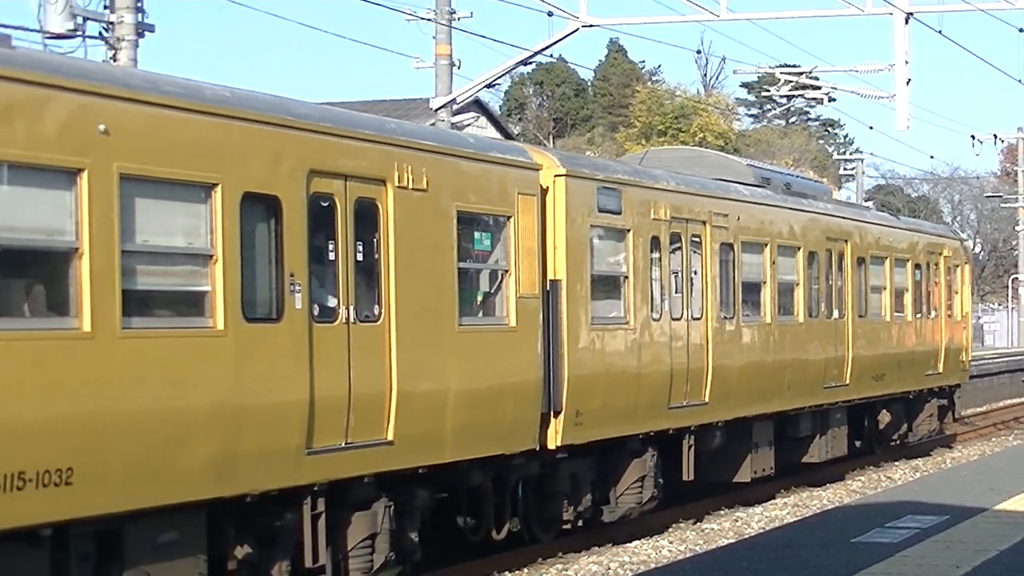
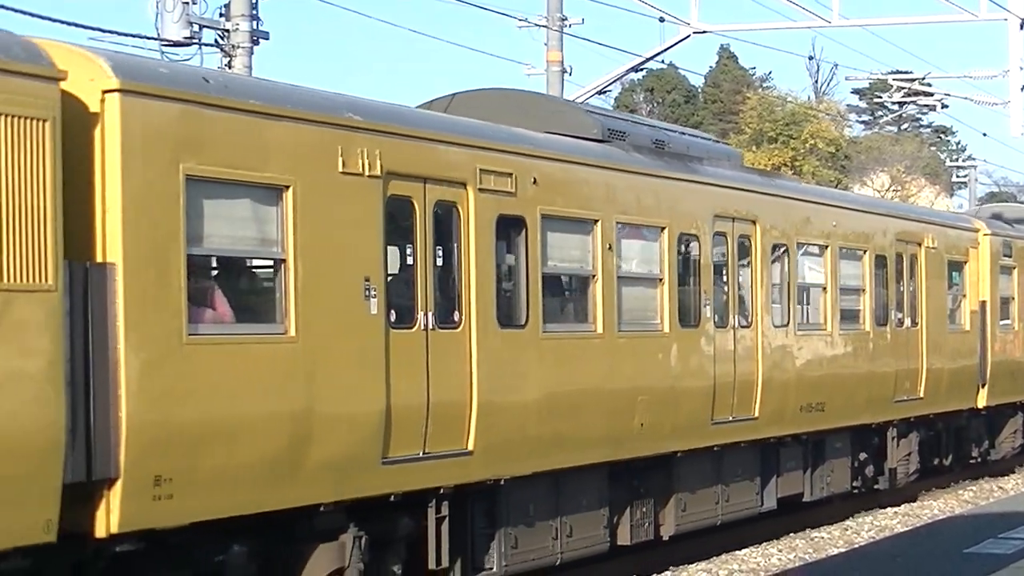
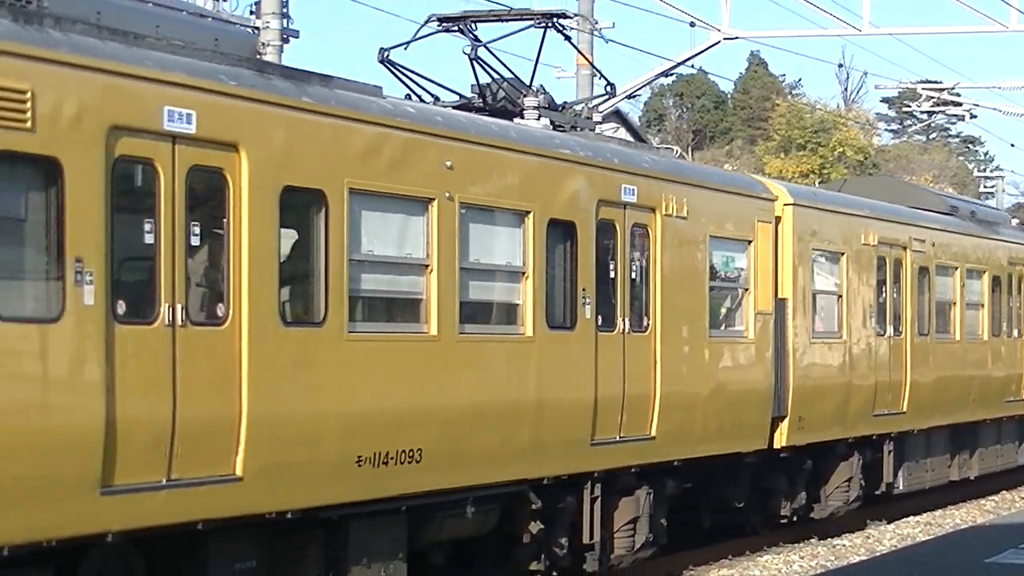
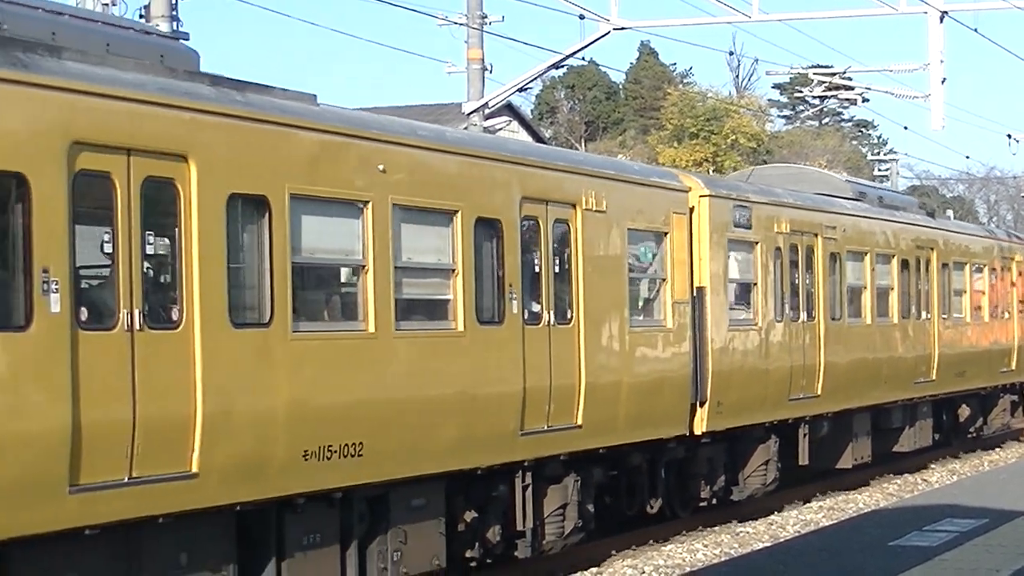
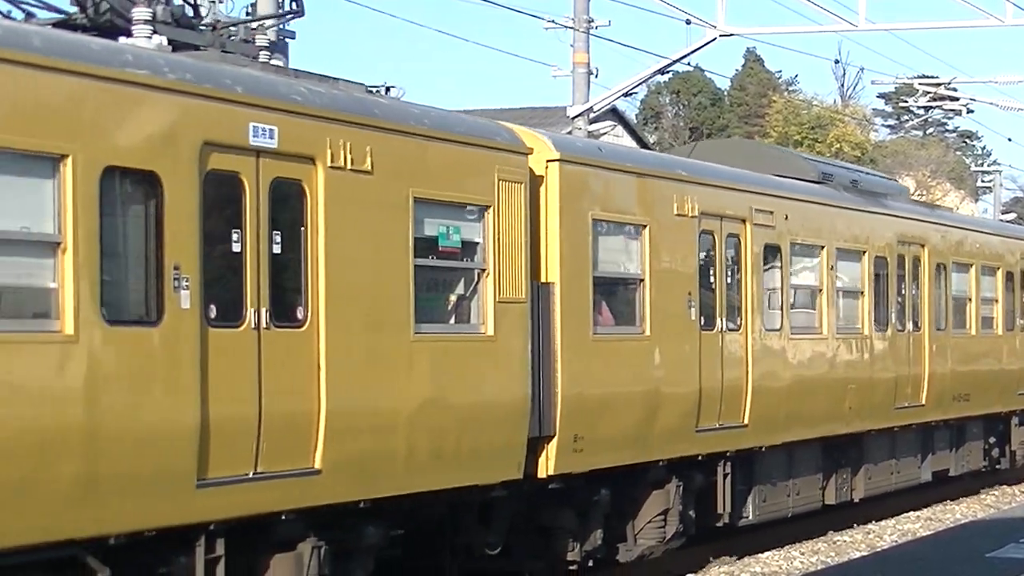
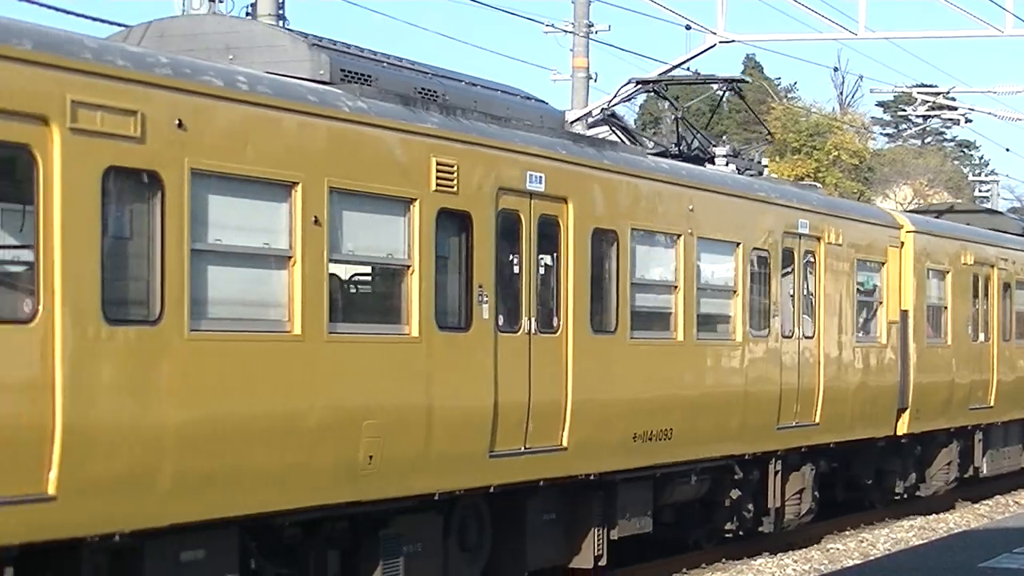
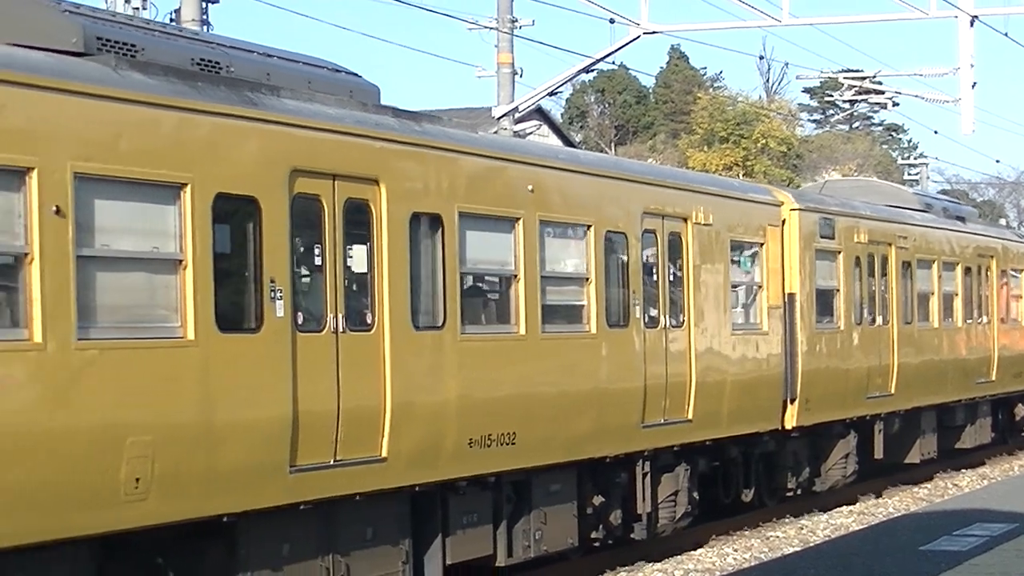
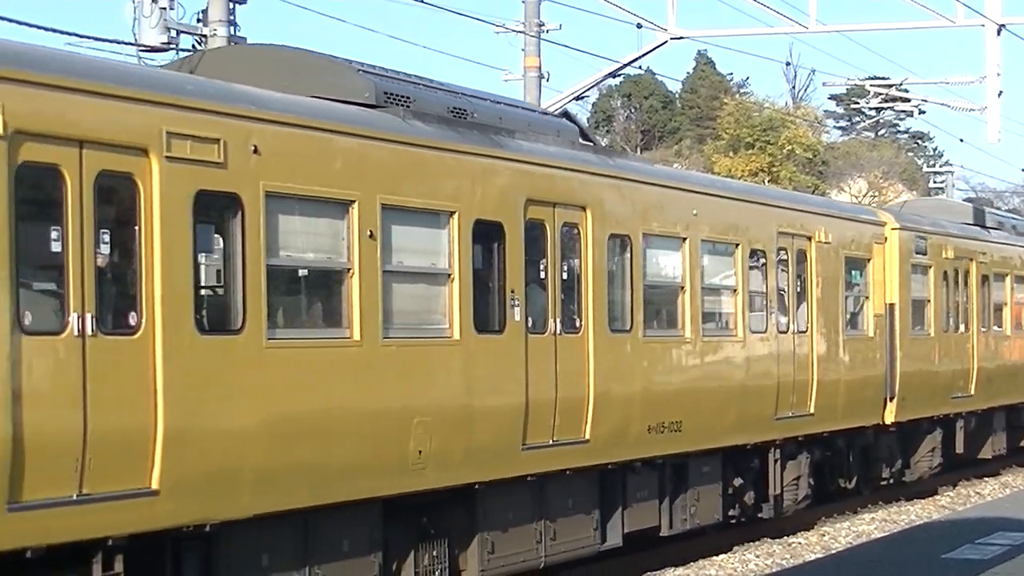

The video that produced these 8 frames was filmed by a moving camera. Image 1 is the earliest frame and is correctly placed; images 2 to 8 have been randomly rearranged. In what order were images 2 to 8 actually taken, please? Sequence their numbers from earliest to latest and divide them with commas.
4, 7, 8, 2, 5, 3, 6
